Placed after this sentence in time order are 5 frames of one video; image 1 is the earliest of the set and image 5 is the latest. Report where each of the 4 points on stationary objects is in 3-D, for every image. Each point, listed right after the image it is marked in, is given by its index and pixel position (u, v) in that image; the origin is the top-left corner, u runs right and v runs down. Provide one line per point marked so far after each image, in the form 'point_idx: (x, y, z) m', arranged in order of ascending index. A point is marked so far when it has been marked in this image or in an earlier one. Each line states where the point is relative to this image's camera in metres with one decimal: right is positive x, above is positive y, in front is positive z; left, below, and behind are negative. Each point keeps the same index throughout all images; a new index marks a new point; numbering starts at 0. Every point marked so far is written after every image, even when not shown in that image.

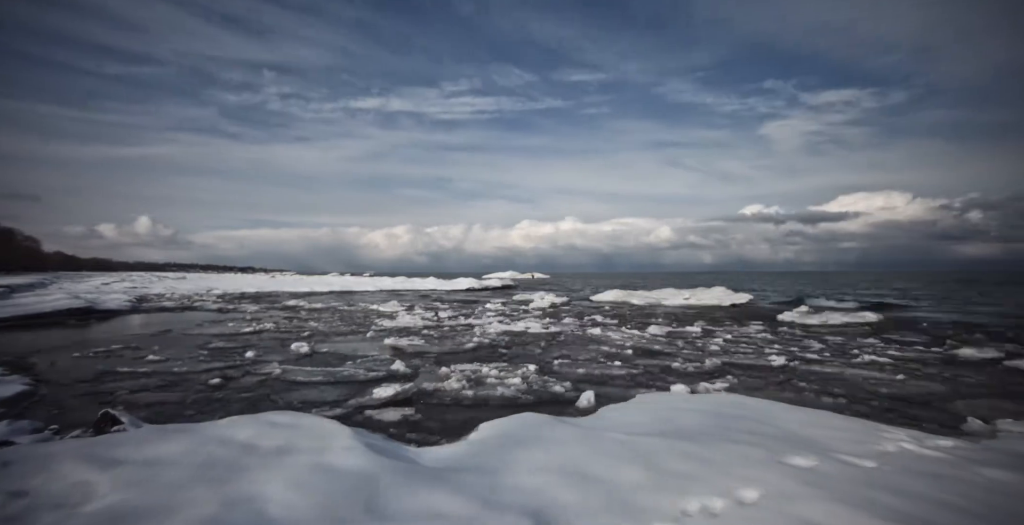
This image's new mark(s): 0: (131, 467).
0: (-2.8, -1.5, +3.6) m
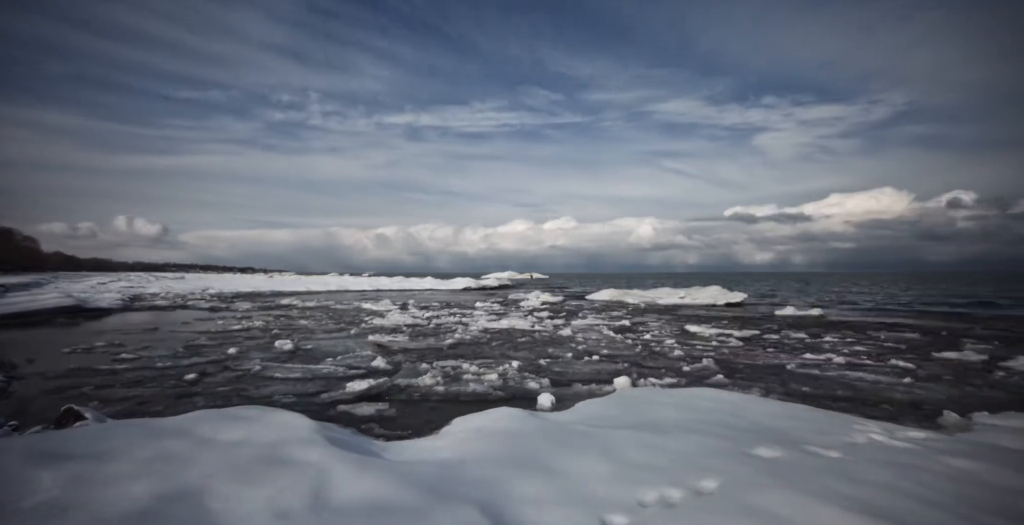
0: (-3.1, -1.4, +3.4) m
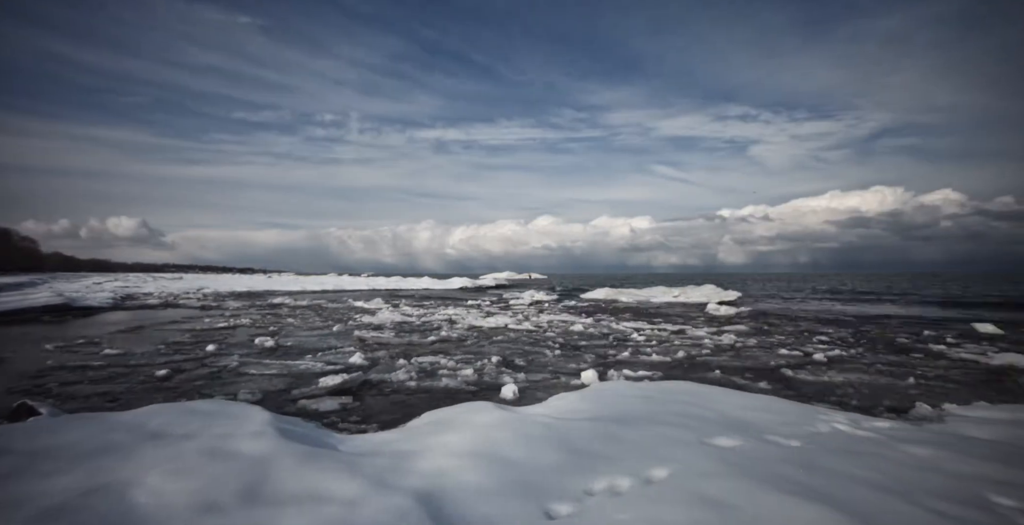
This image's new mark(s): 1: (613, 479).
0: (-3.4, -1.3, +3.3) m
1: (+0.5, -1.1, +2.5) m
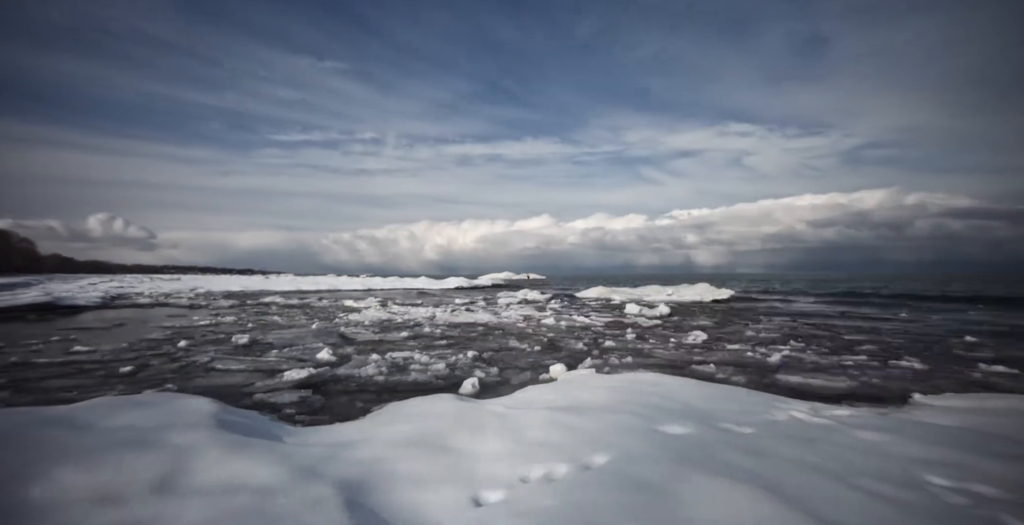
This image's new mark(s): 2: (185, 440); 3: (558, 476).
0: (-3.7, -1.2, +3.1) m
1: (+0.2, -1.0, +2.4) m
2: (-2.0, -1.1, +2.9) m
3: (+0.2, -1.0, +2.3) m
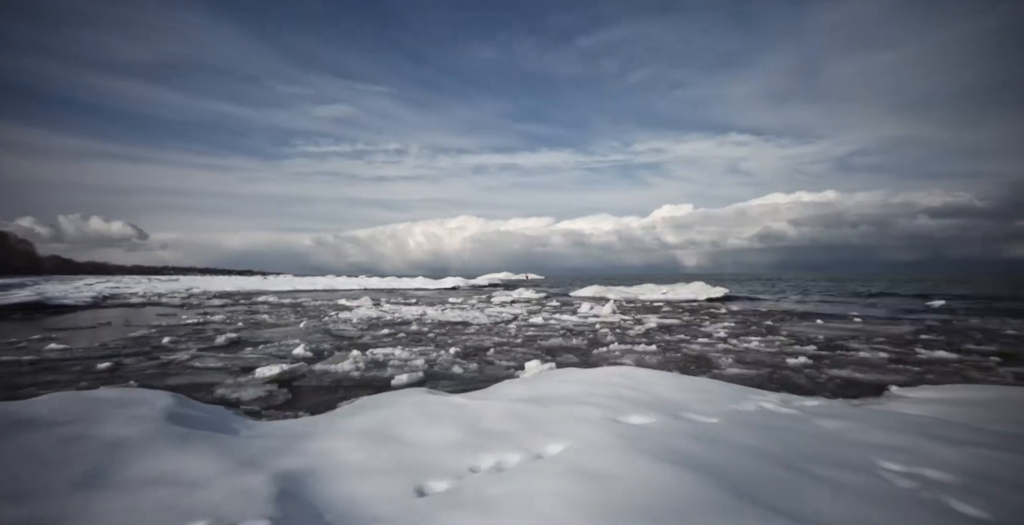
0: (-4.0, -1.1, +3.0) m
1: (0.0, -0.9, +2.3) m
2: (-2.2, -1.0, +2.8) m
3: (0.0, -0.9, +2.2) m
